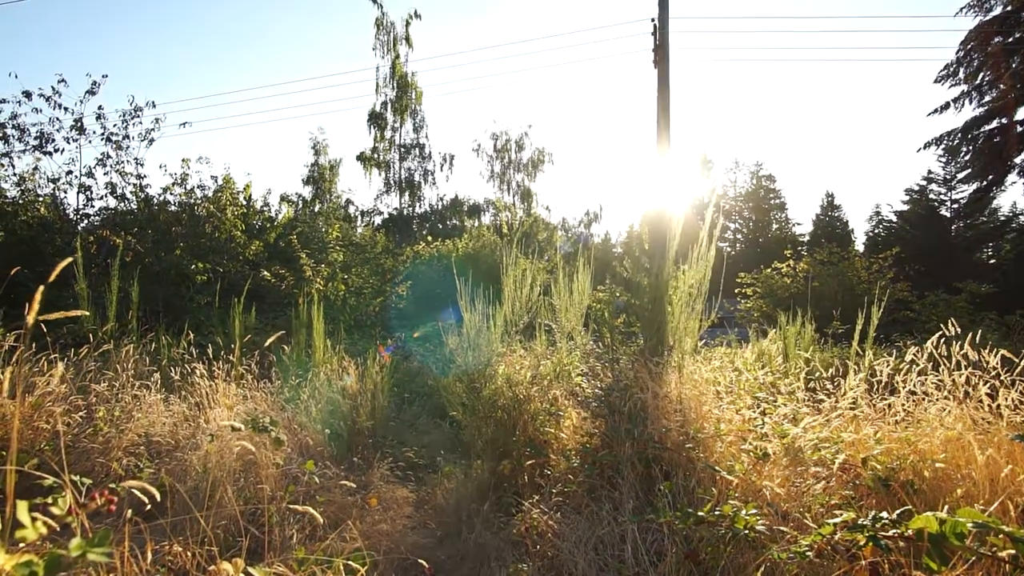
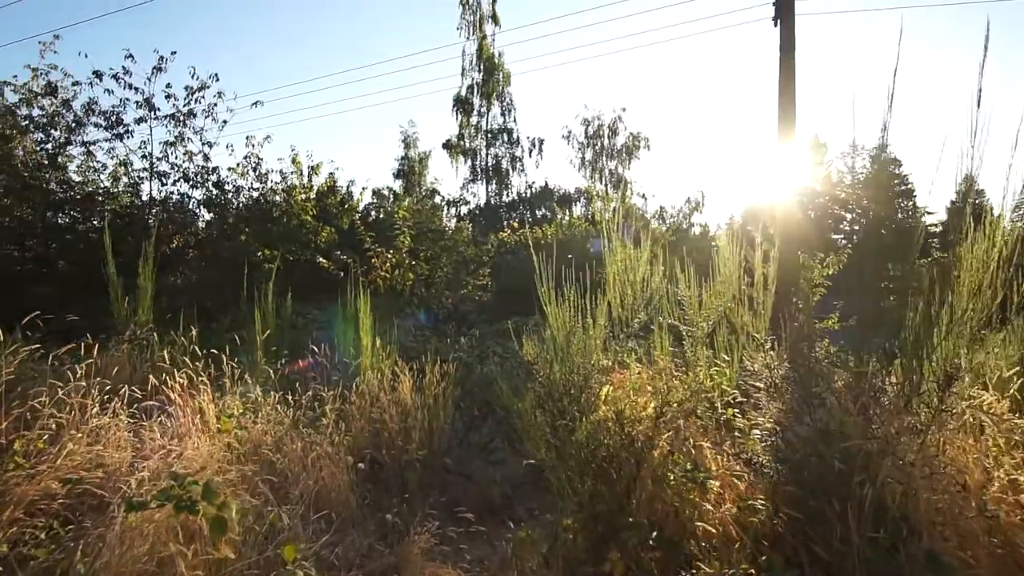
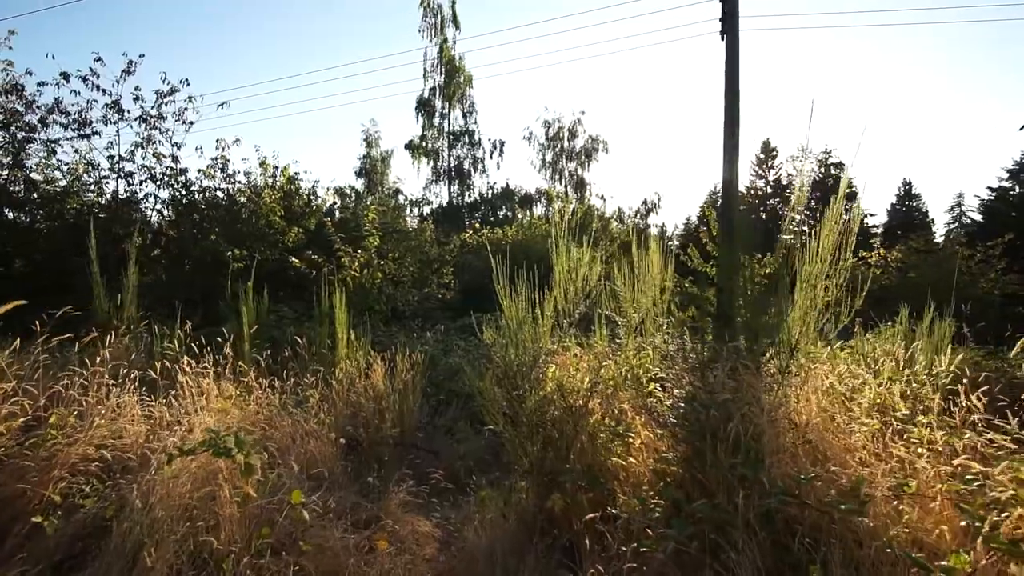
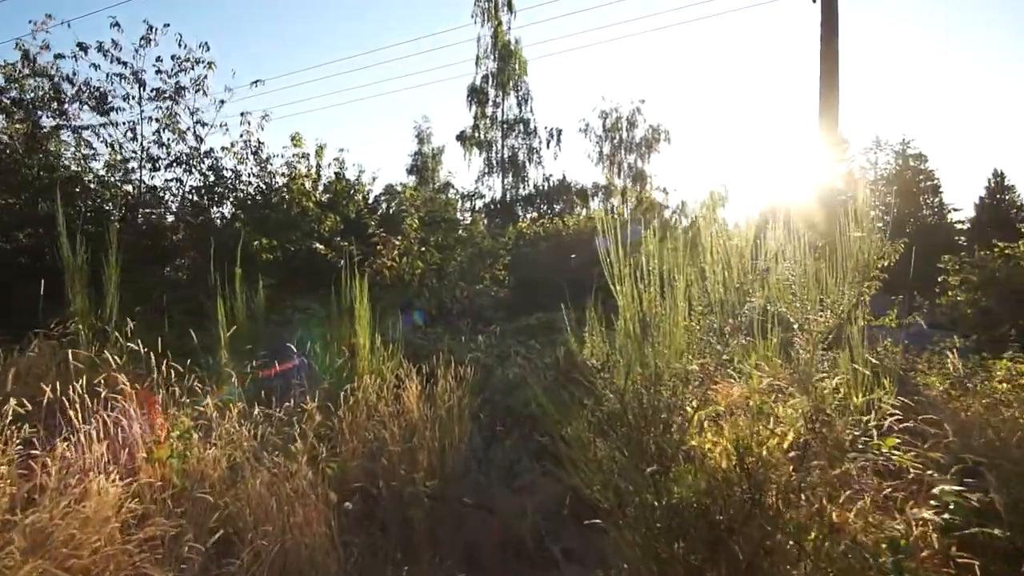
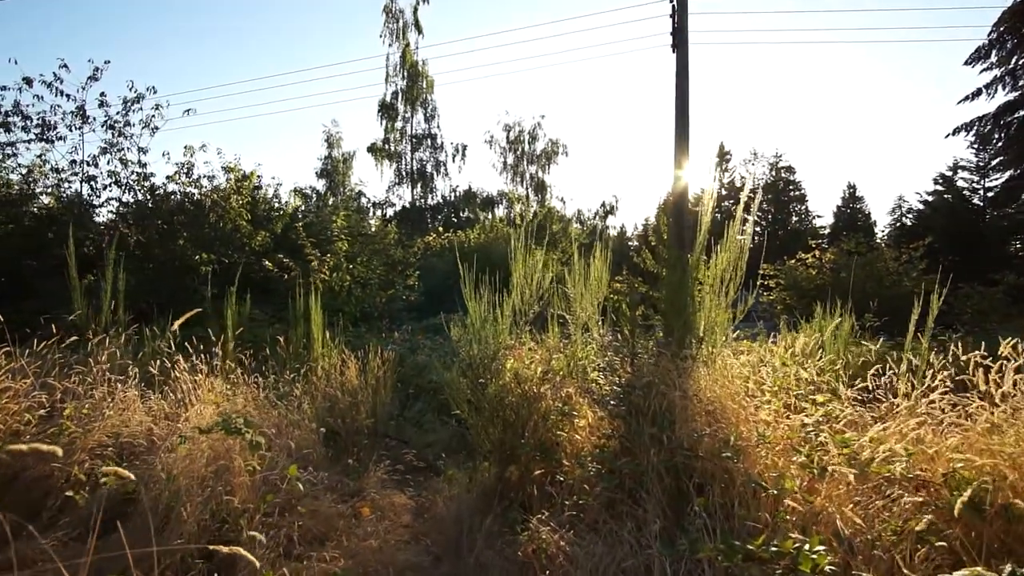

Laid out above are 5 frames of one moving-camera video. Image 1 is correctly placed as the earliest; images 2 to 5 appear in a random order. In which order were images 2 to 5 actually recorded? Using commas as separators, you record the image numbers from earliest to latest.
5, 3, 2, 4
